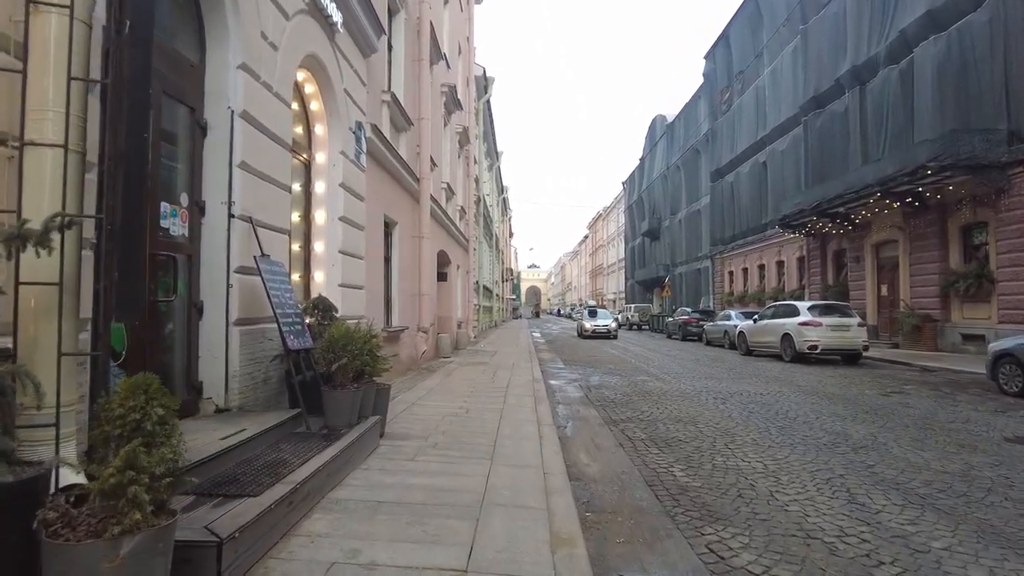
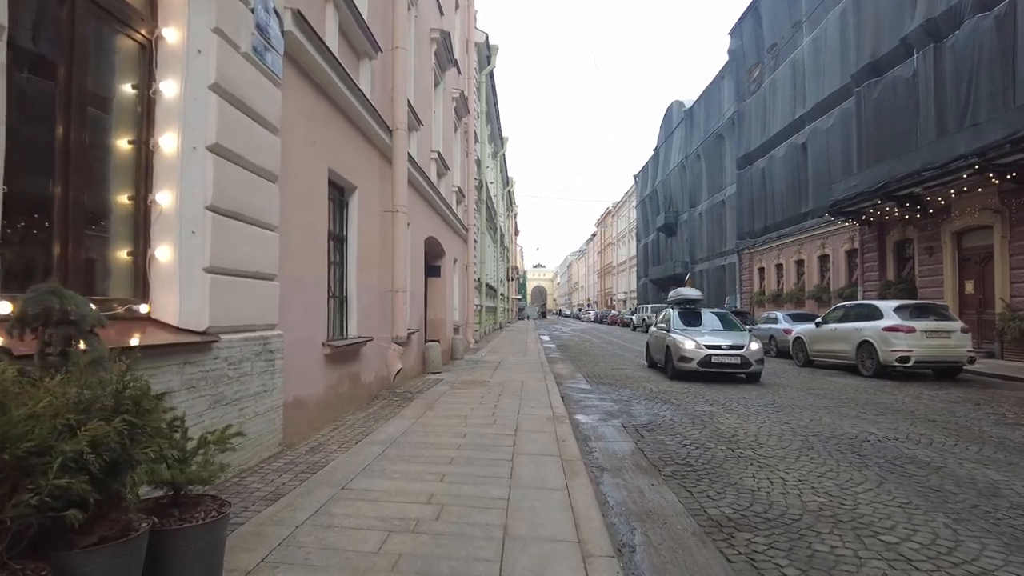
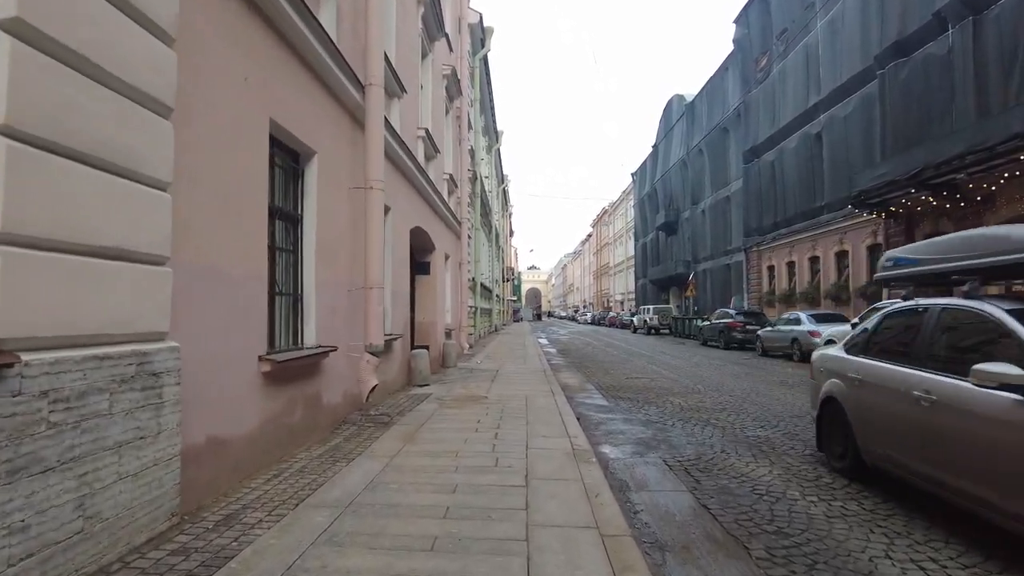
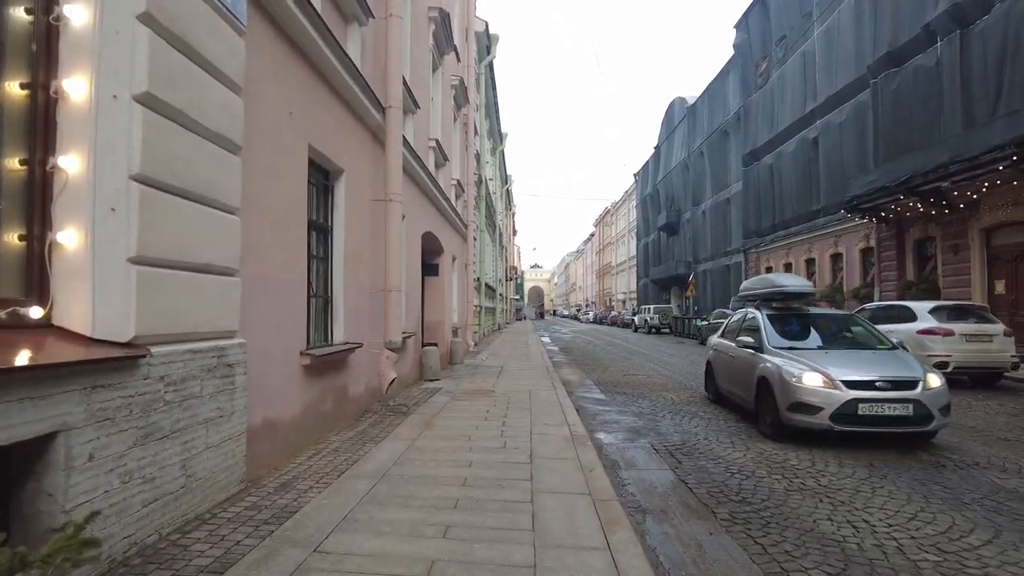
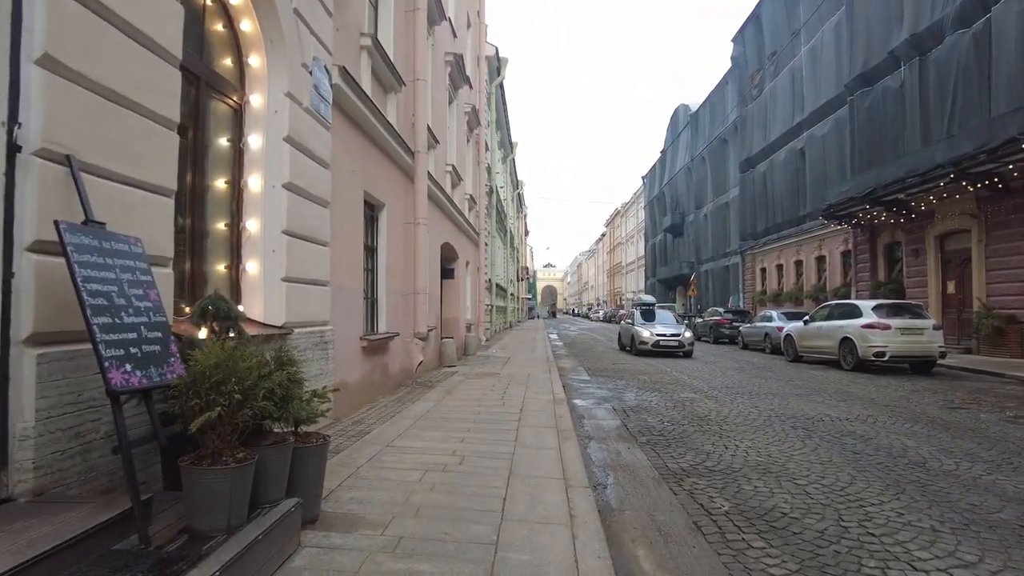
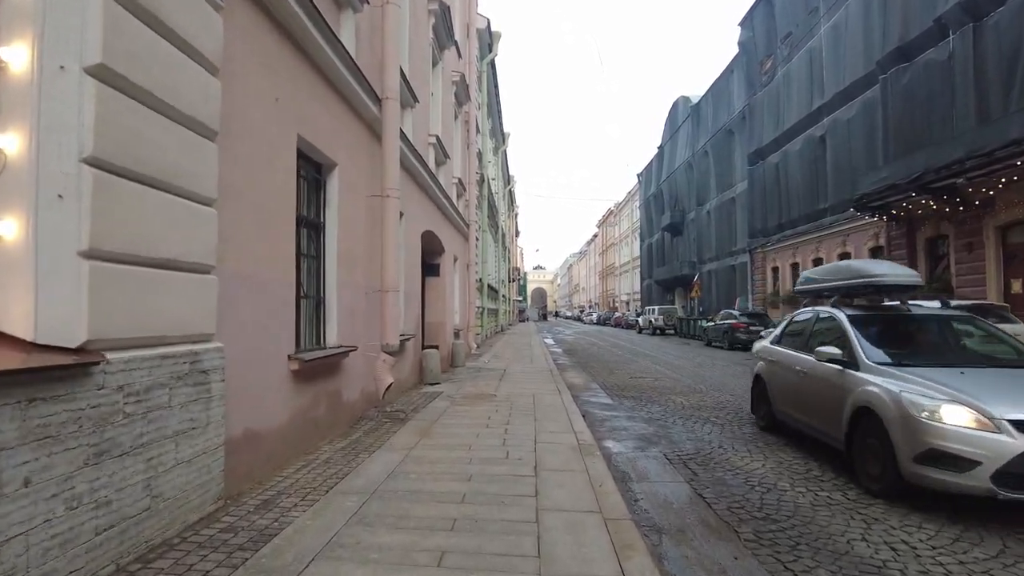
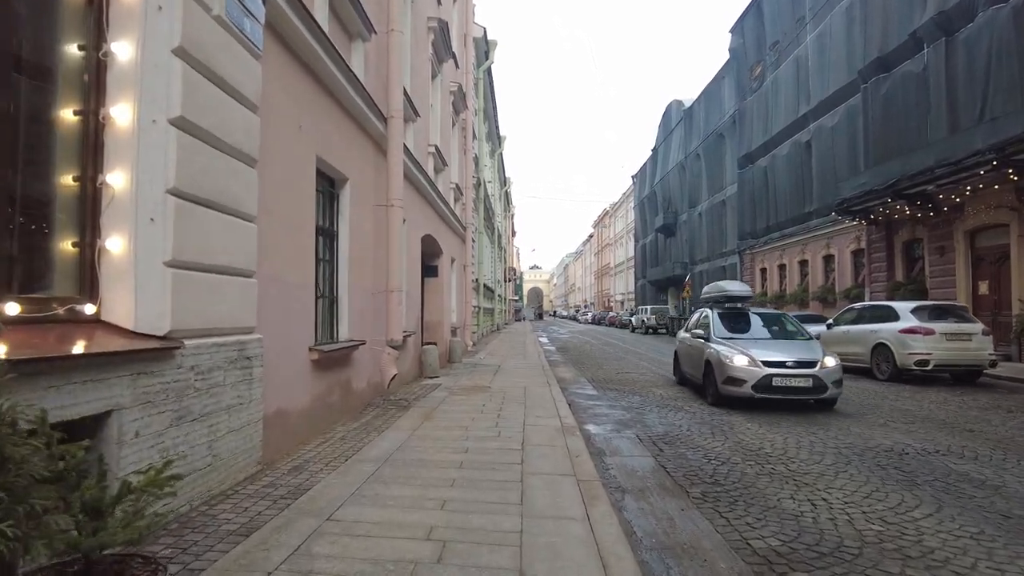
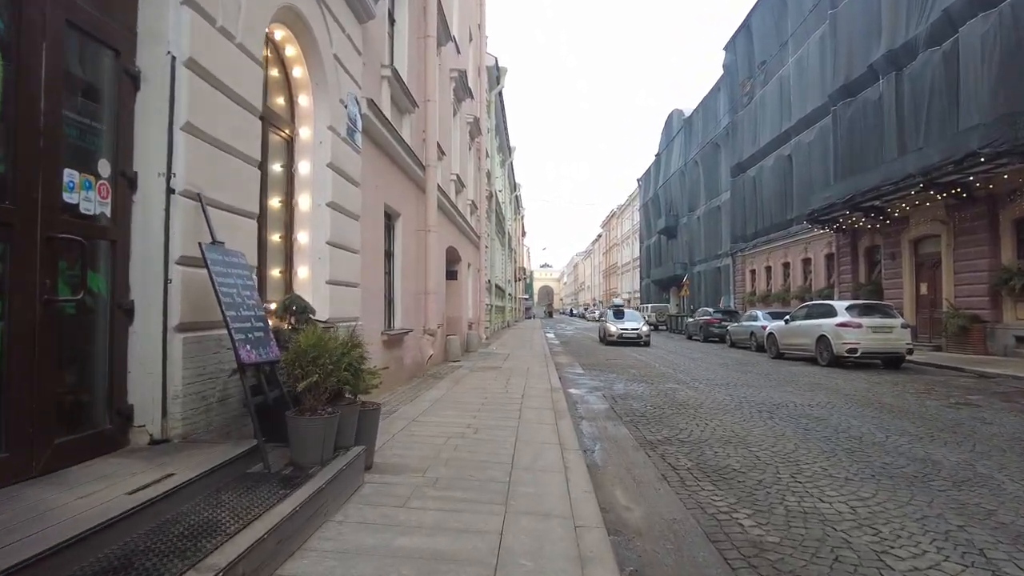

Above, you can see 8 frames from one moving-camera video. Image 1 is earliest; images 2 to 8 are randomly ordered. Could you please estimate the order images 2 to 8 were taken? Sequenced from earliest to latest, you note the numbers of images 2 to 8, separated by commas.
8, 5, 2, 7, 4, 6, 3
